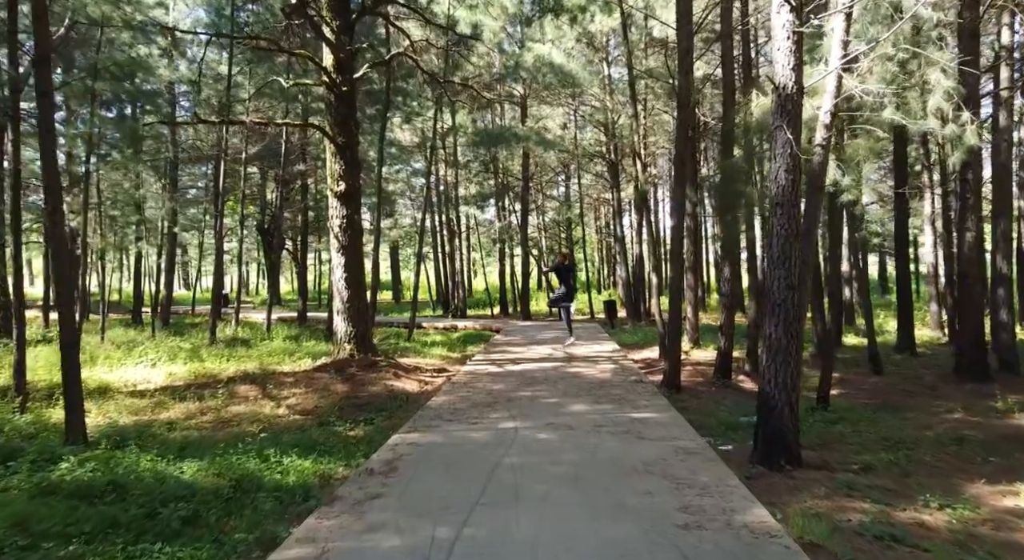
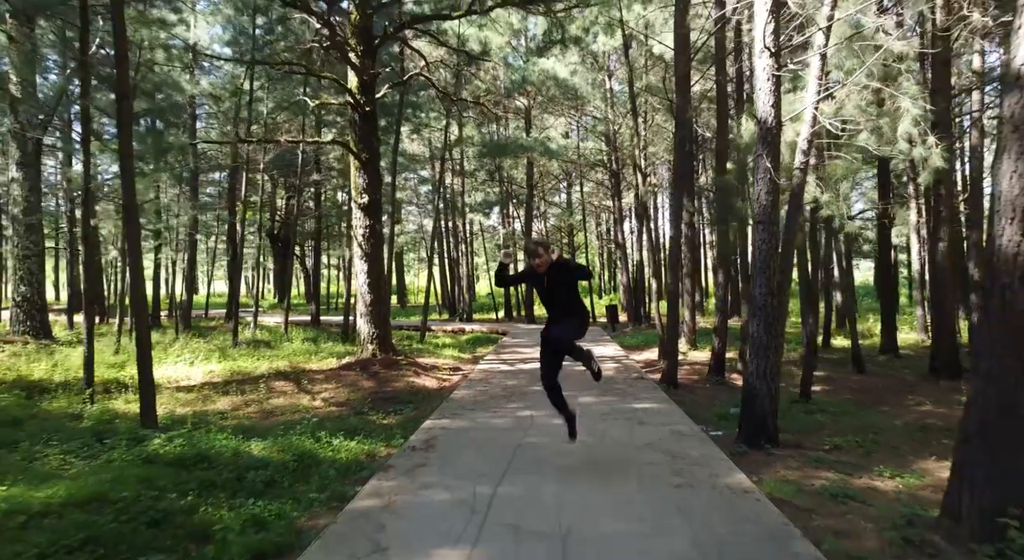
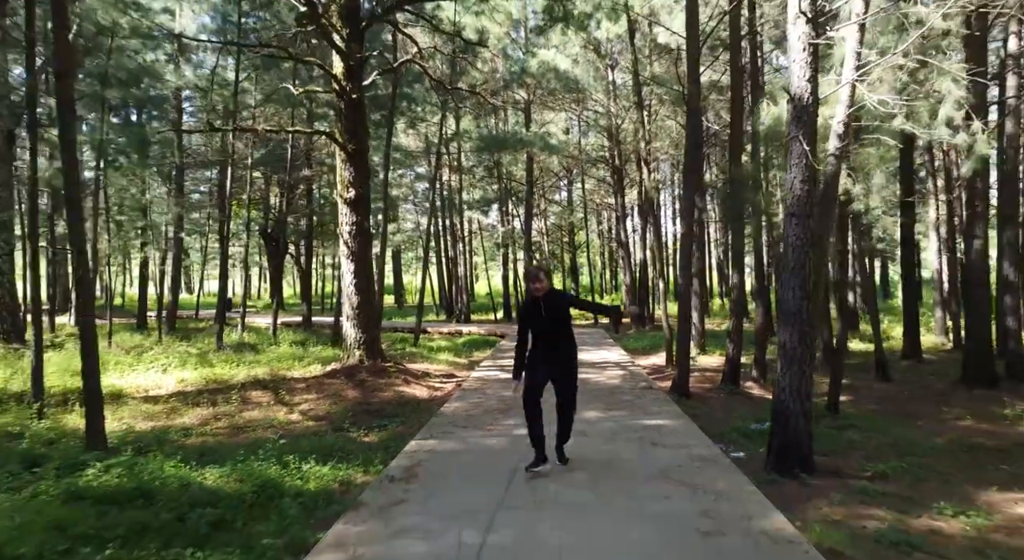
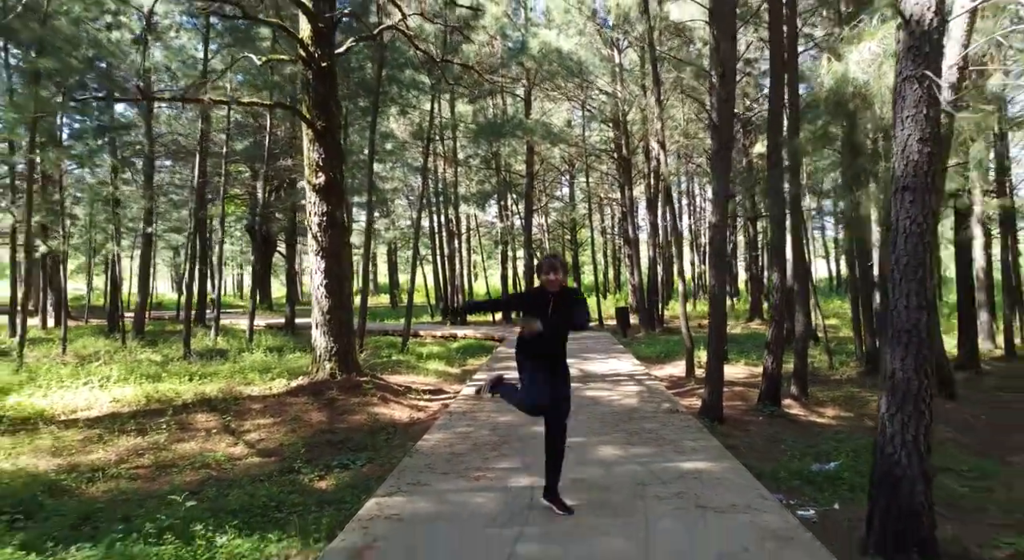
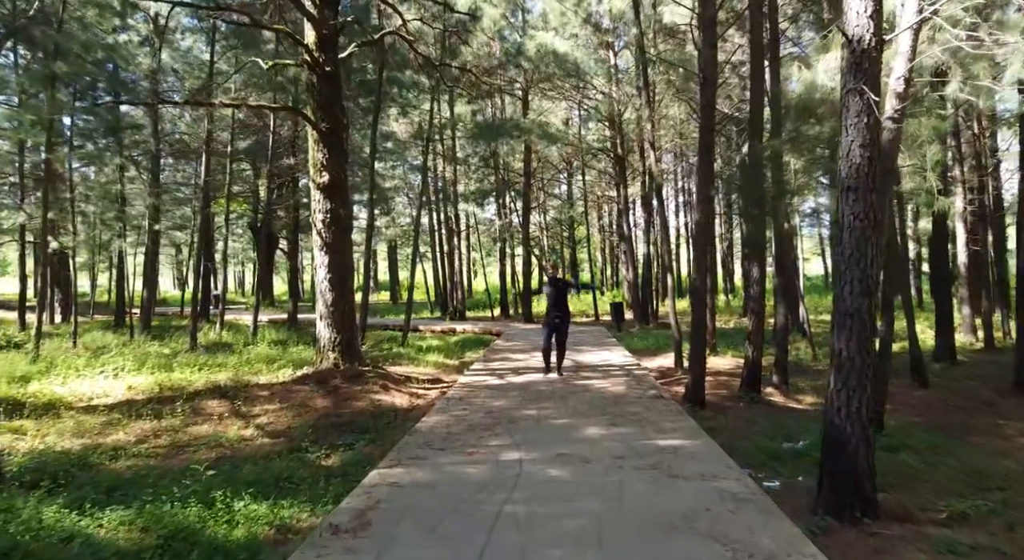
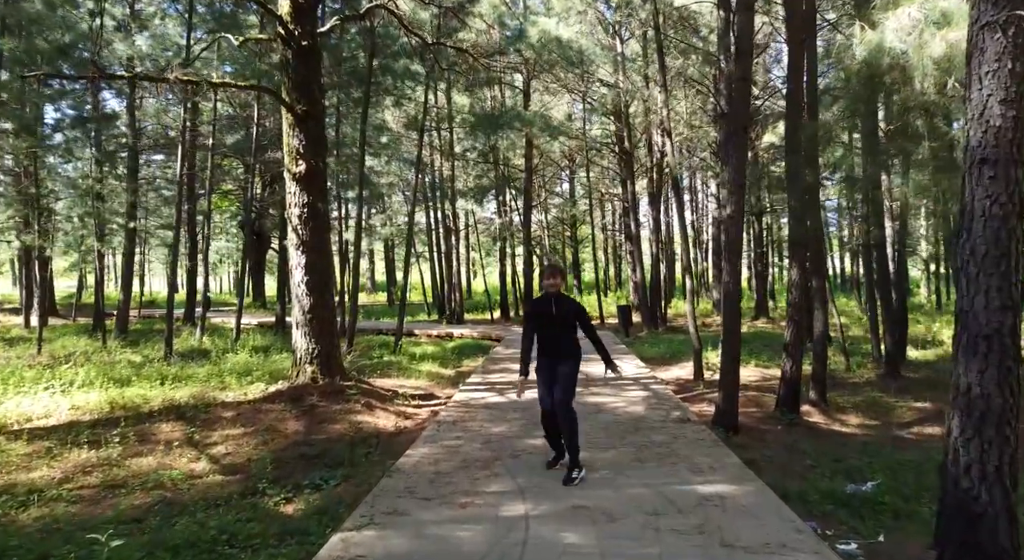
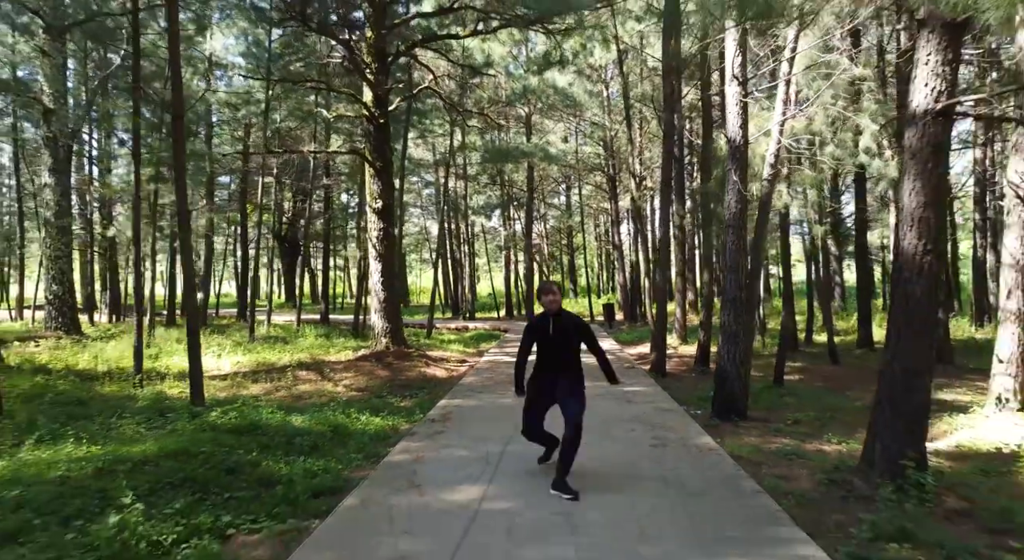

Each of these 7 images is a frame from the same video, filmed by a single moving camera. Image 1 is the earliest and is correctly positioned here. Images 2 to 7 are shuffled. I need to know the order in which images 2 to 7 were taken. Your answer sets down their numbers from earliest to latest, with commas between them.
5, 6, 4, 3, 2, 7
